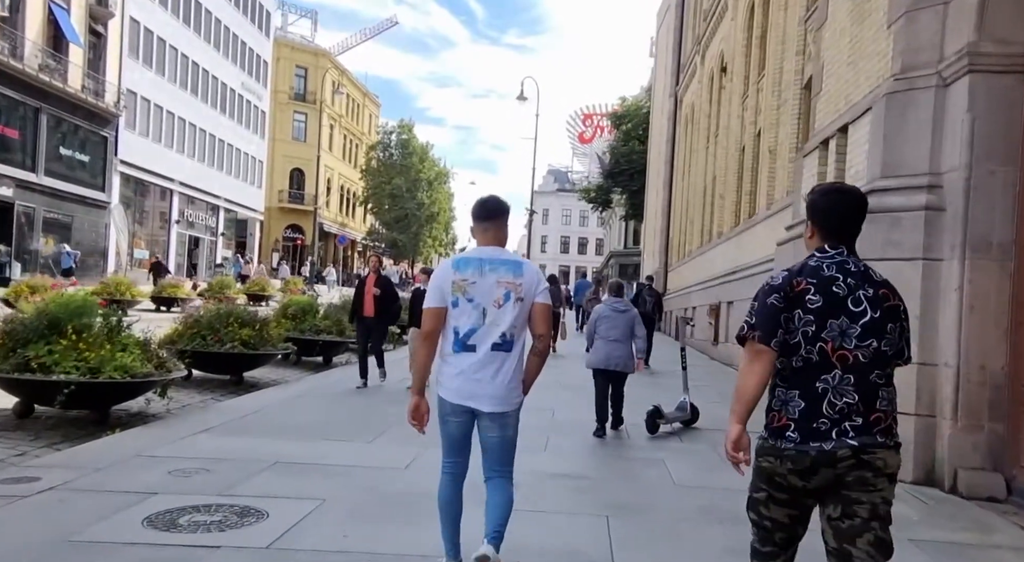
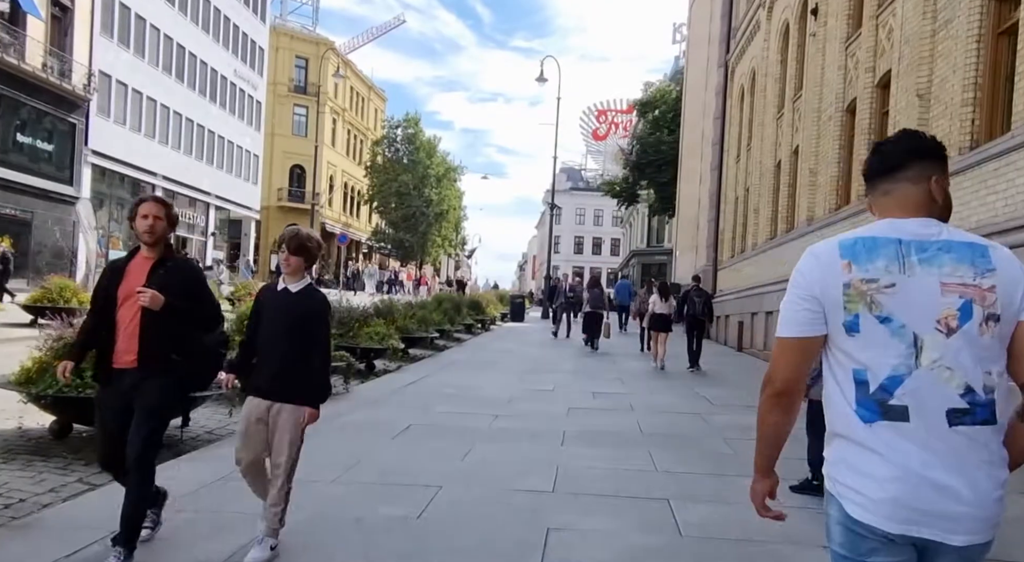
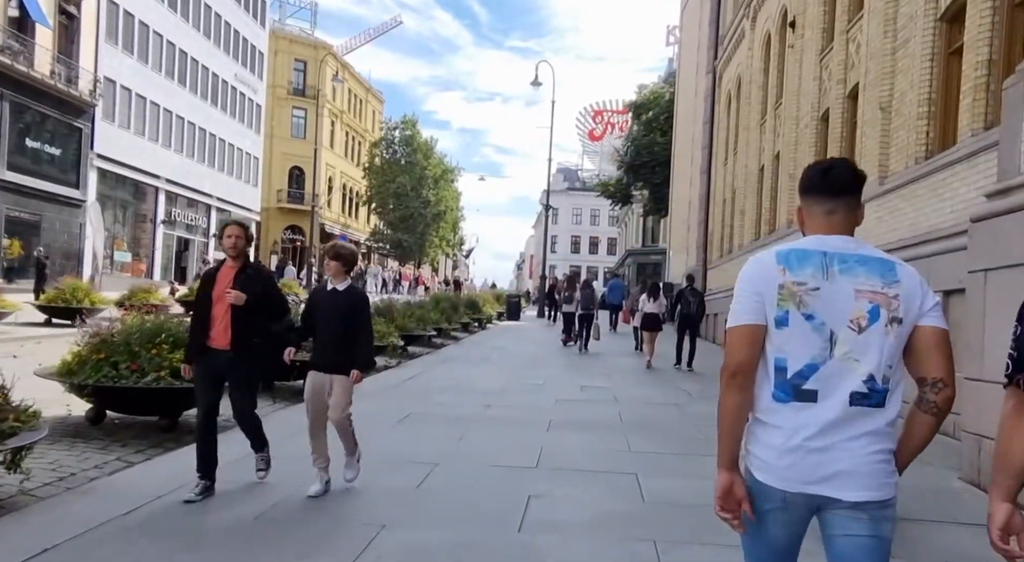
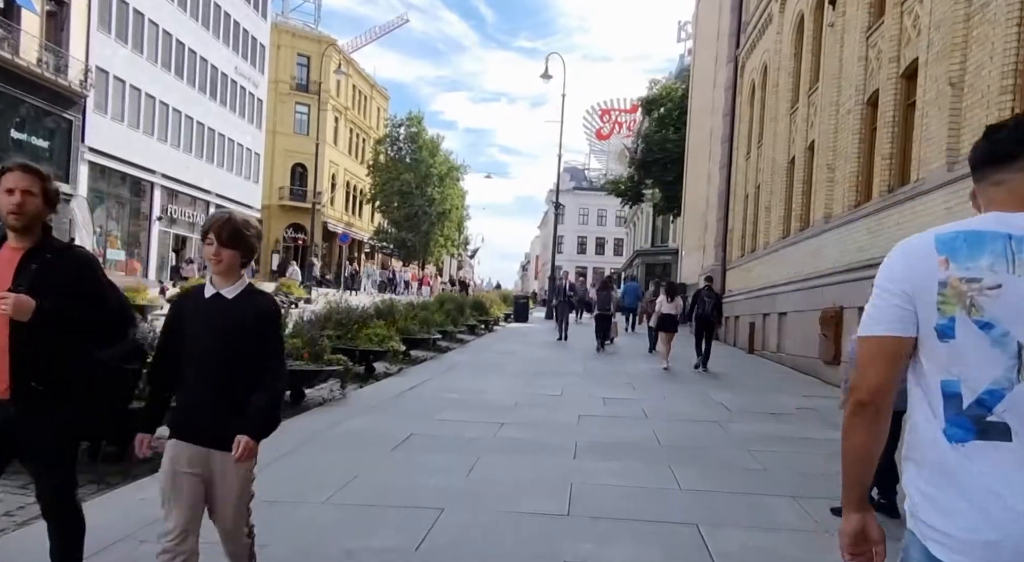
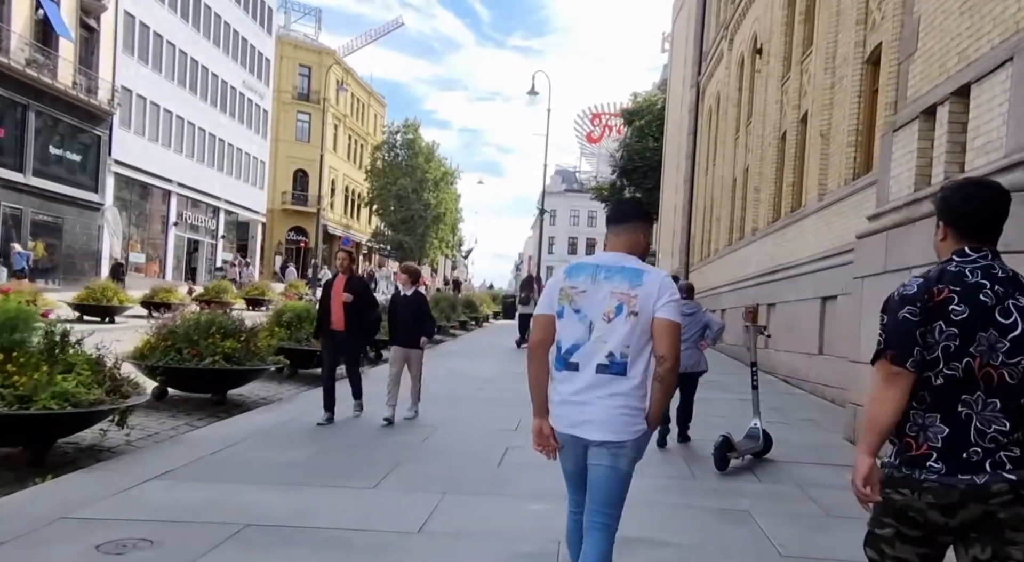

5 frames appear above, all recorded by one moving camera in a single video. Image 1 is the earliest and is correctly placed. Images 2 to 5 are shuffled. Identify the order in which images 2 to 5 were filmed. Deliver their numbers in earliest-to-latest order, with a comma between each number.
5, 3, 2, 4
